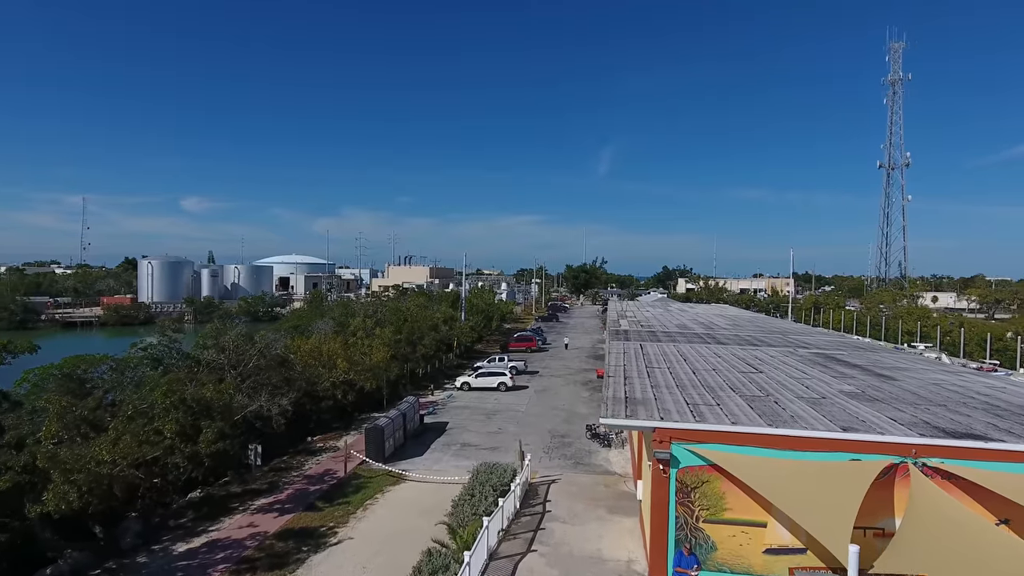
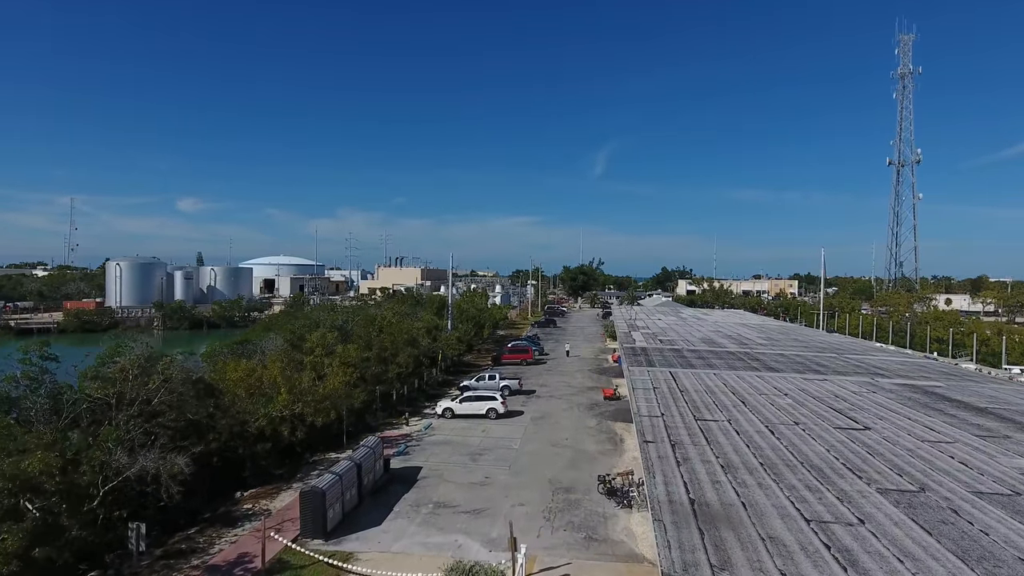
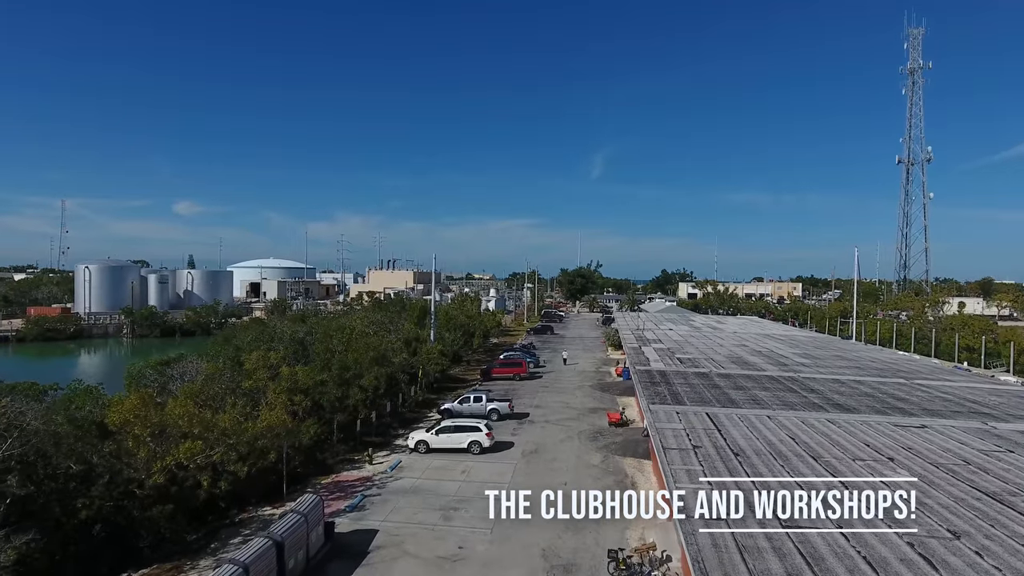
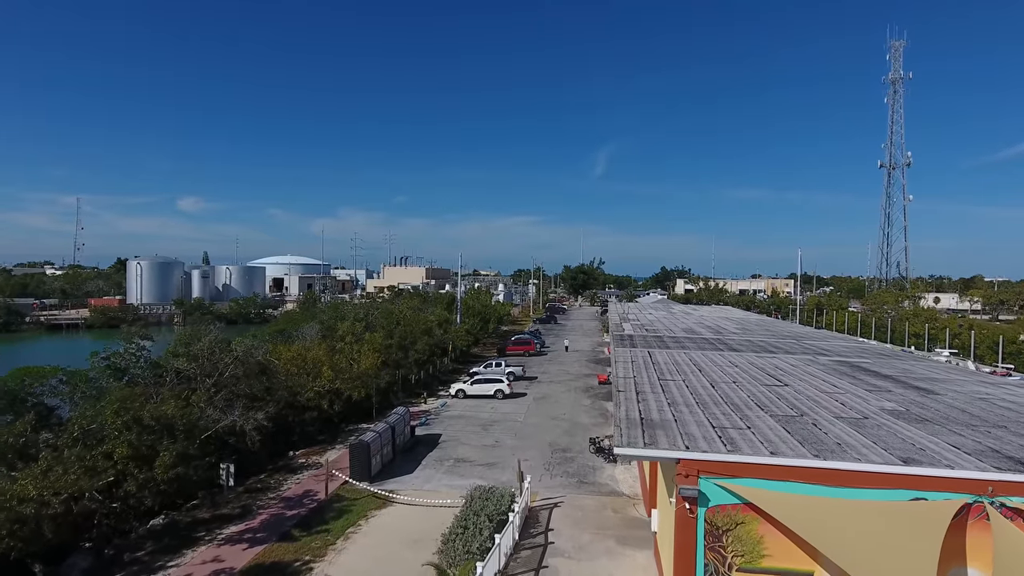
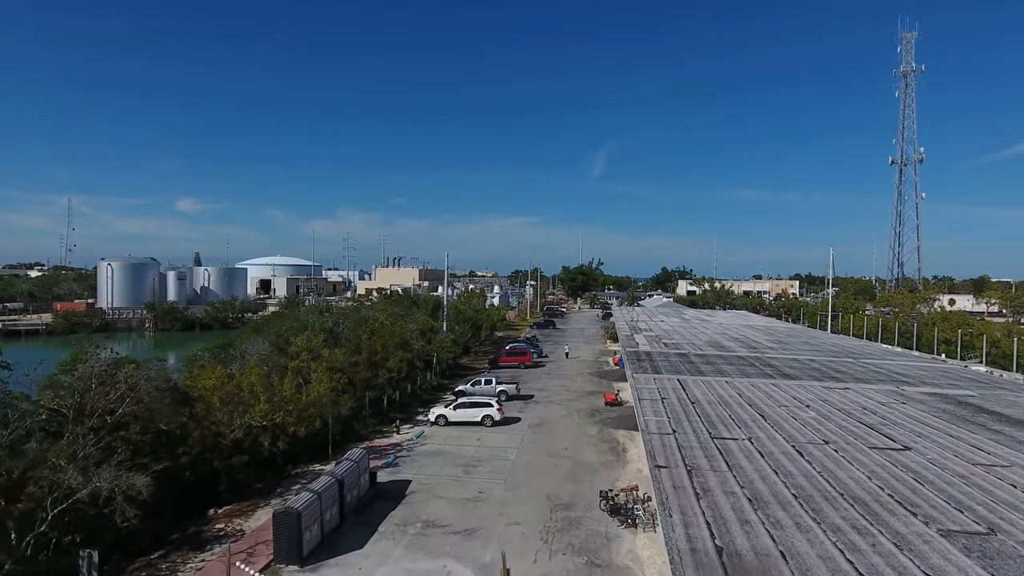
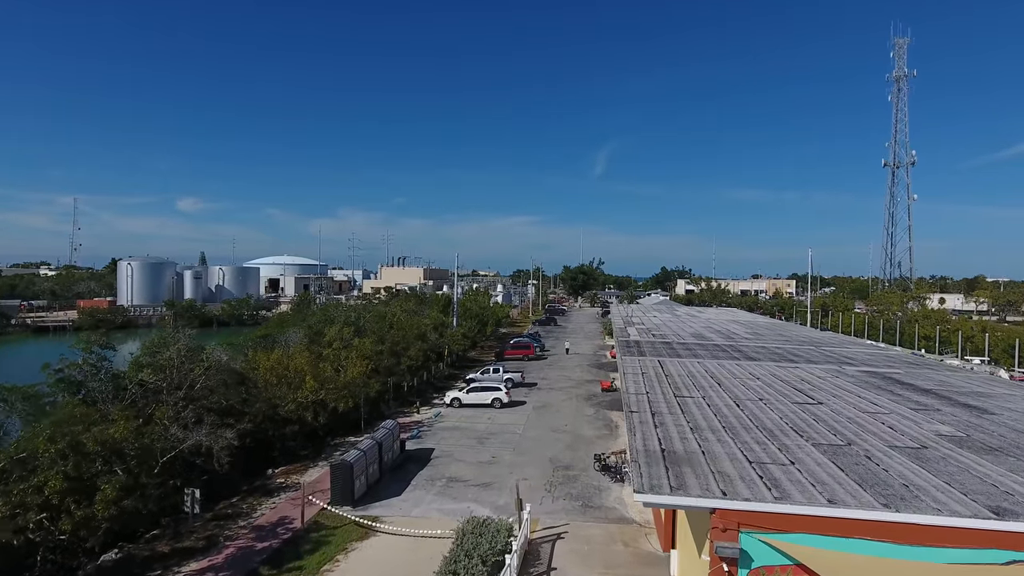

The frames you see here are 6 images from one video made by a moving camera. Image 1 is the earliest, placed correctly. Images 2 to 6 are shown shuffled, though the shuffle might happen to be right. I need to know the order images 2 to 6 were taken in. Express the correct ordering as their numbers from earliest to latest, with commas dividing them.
4, 6, 2, 5, 3
